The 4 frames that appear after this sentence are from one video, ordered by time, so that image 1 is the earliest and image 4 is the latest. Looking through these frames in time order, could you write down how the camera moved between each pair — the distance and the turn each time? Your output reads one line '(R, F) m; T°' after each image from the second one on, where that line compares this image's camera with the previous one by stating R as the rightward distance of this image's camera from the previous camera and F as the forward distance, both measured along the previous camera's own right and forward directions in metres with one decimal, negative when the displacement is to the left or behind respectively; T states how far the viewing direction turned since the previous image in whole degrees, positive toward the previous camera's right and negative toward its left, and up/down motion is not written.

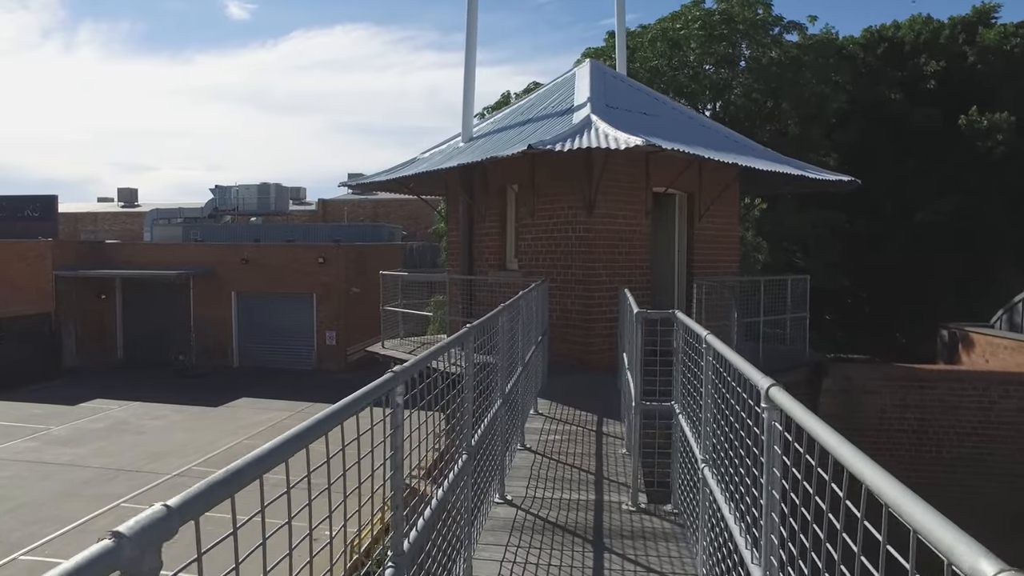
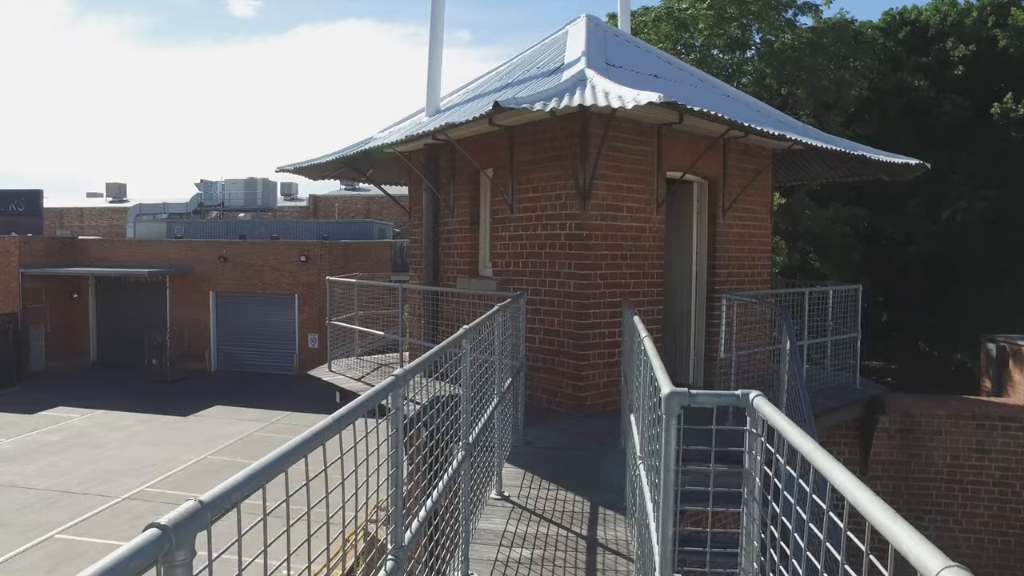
(+0.3, +2.2) m; 0°
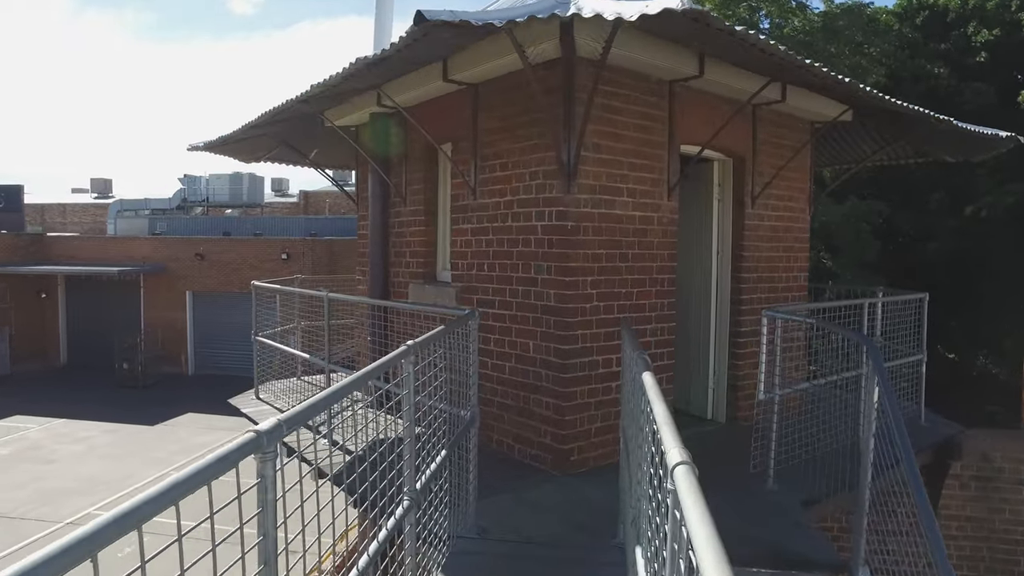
(+0.3, +1.8) m; 0°
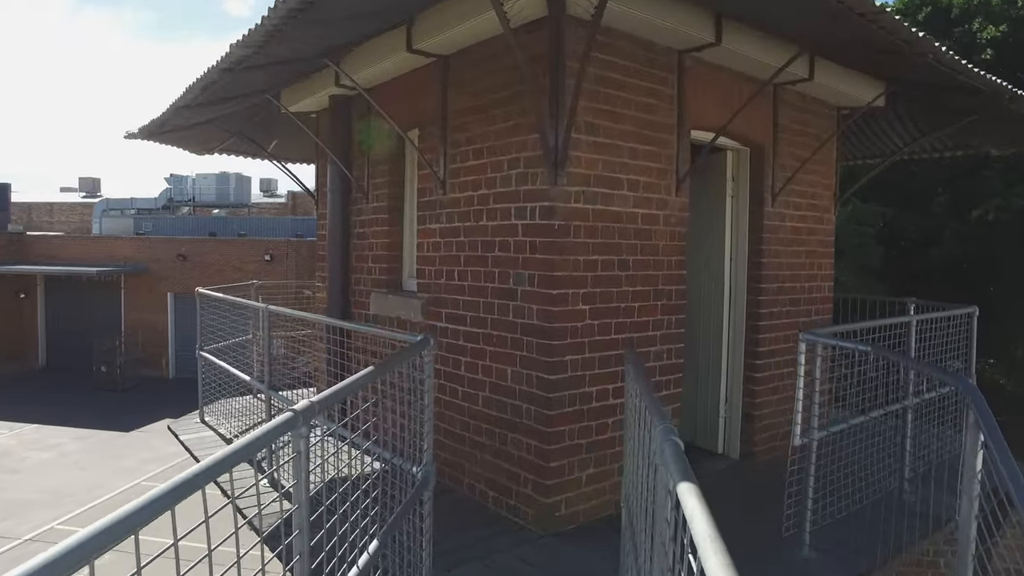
(+0.1, +0.9) m; 0°
